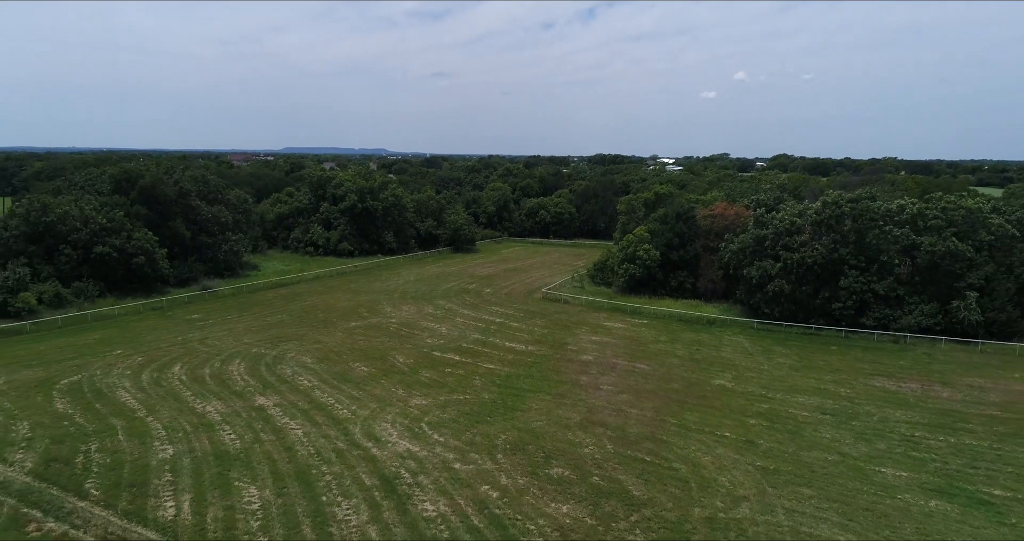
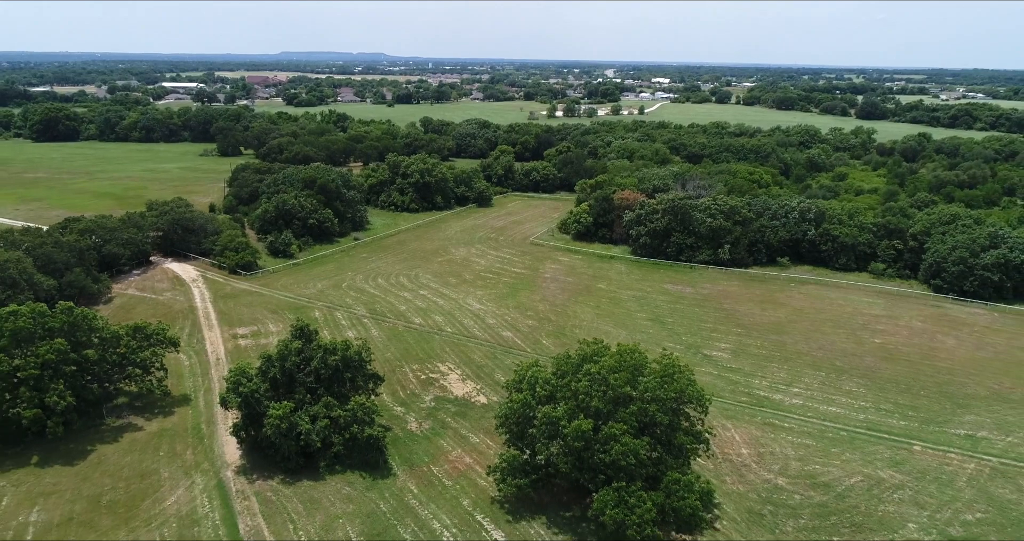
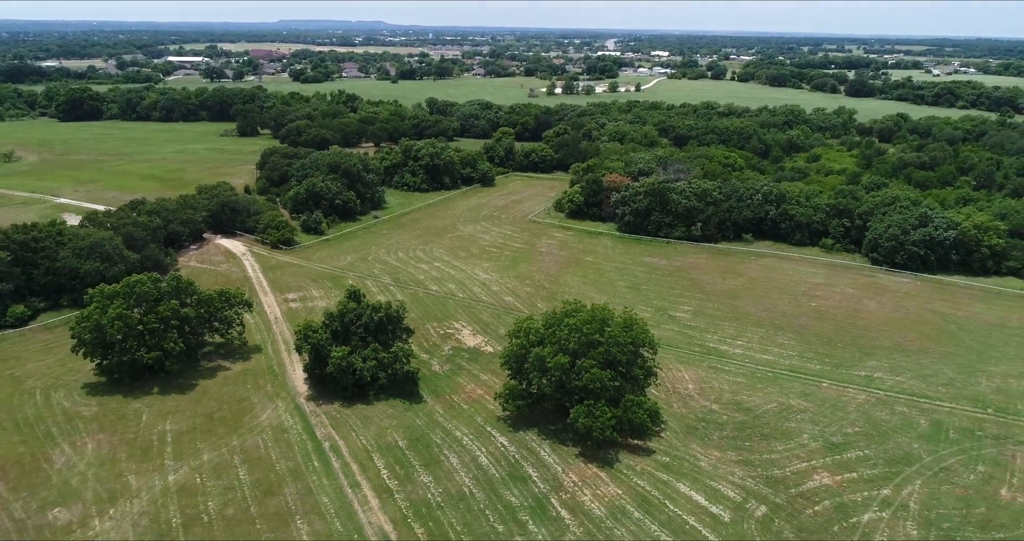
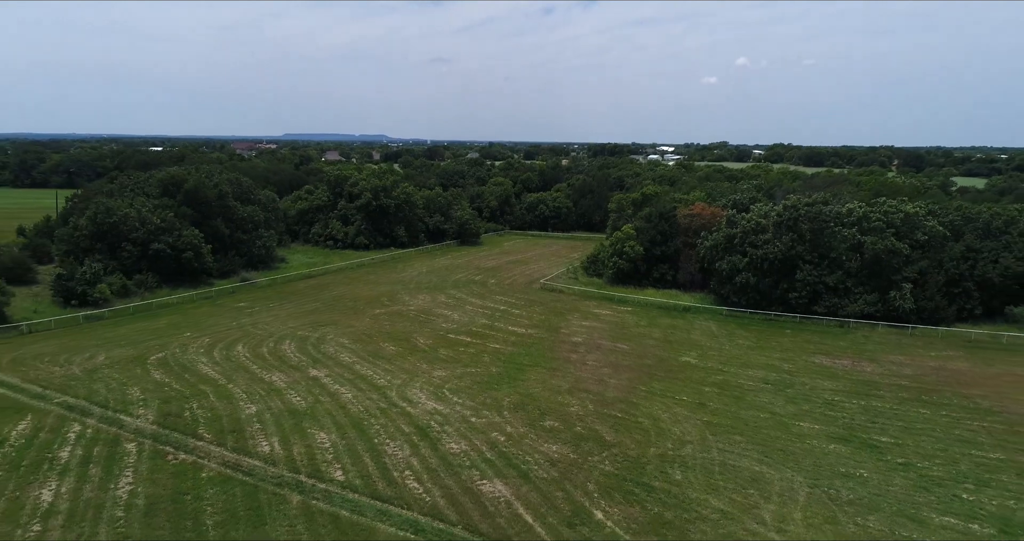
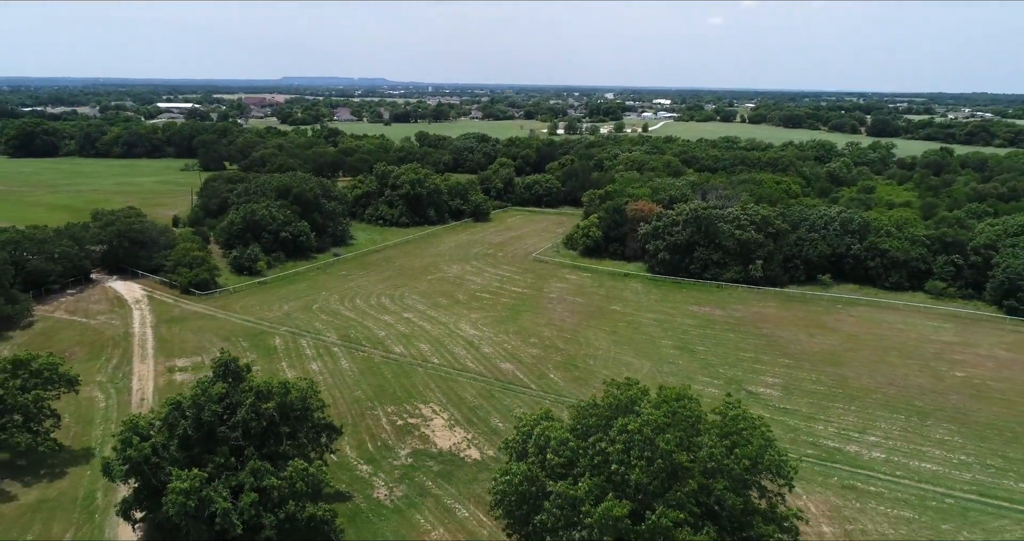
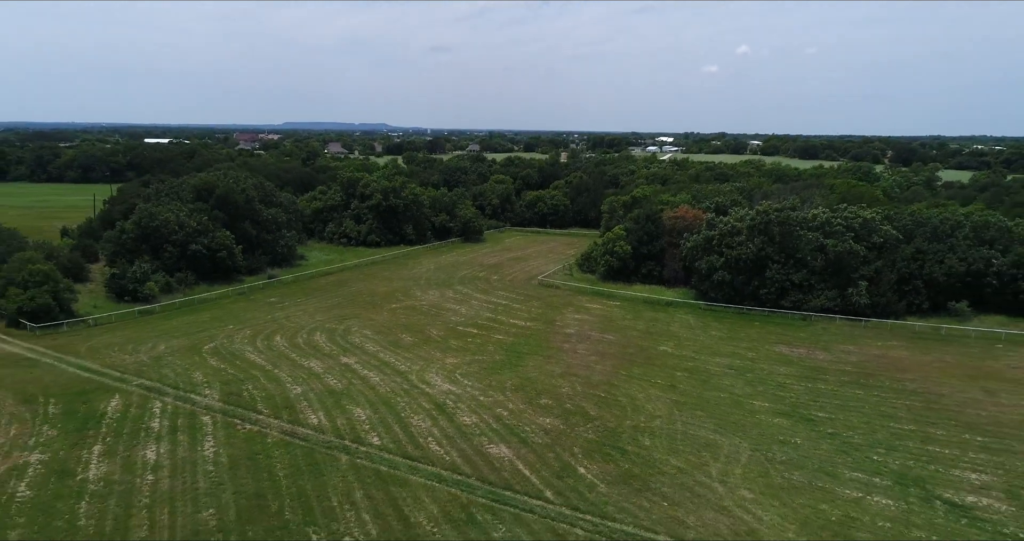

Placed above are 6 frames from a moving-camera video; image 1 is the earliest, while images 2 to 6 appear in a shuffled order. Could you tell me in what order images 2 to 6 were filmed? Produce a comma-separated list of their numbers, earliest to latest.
4, 6, 5, 2, 3
